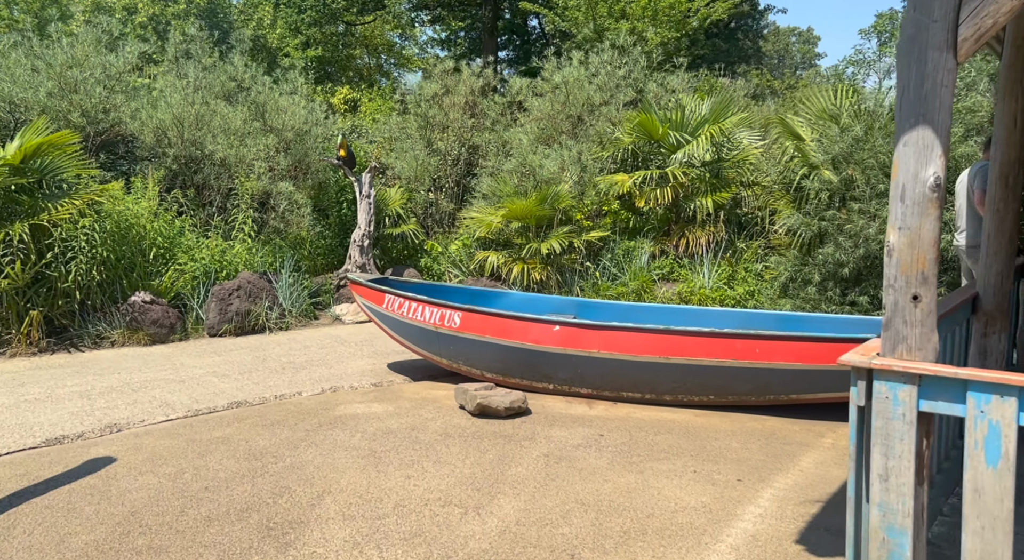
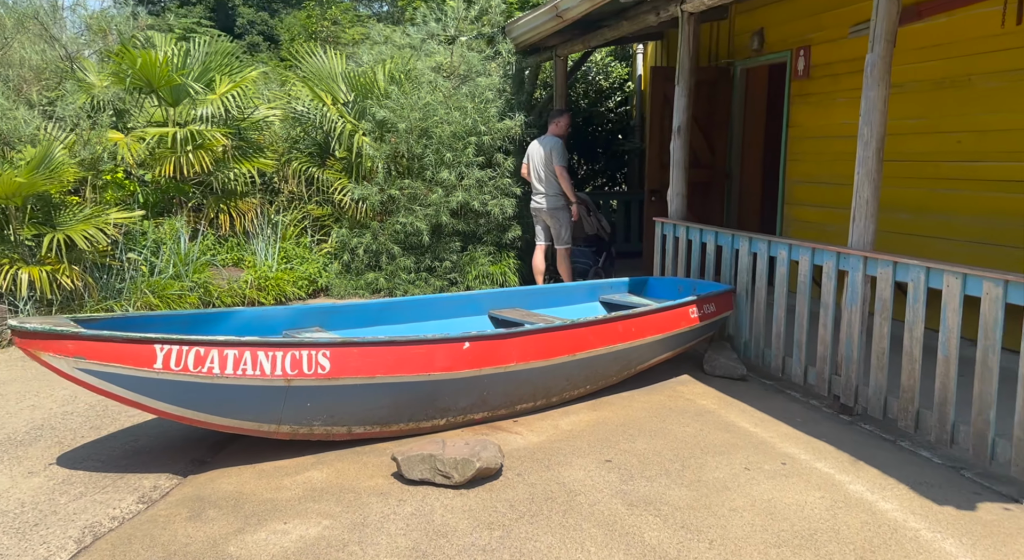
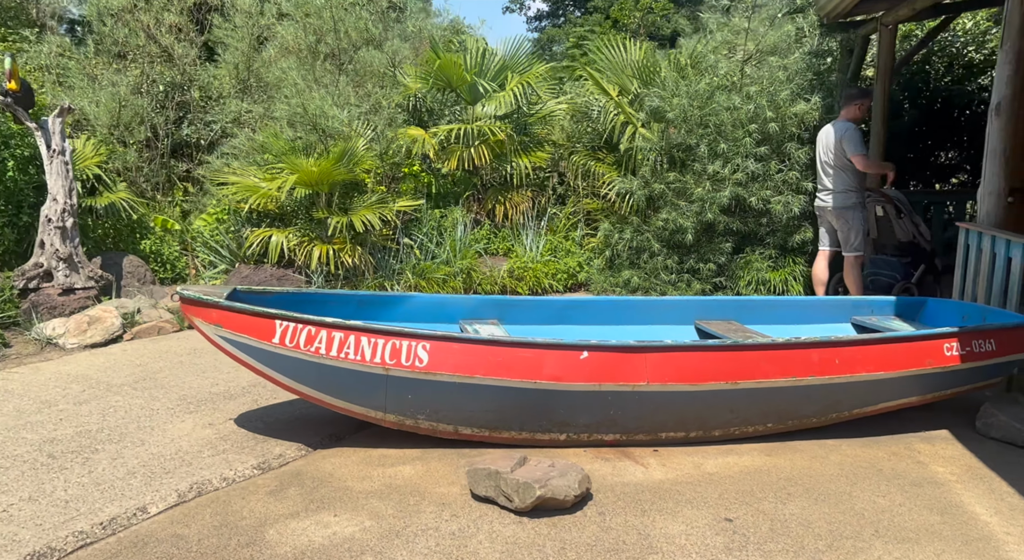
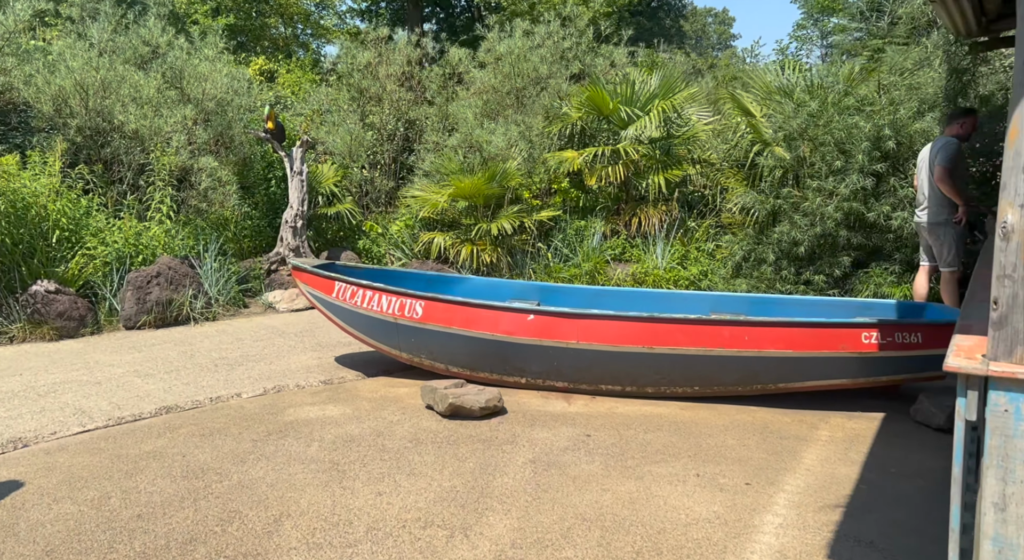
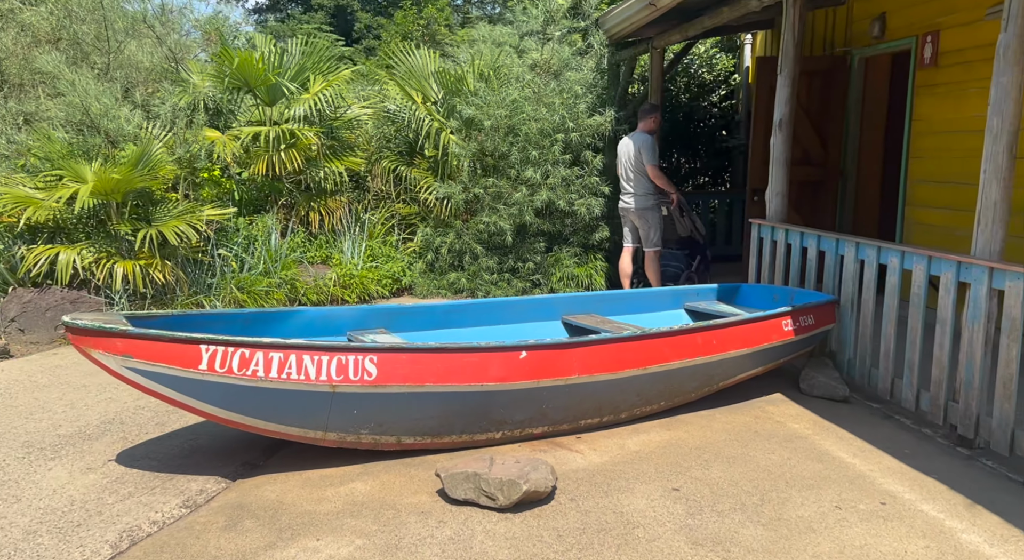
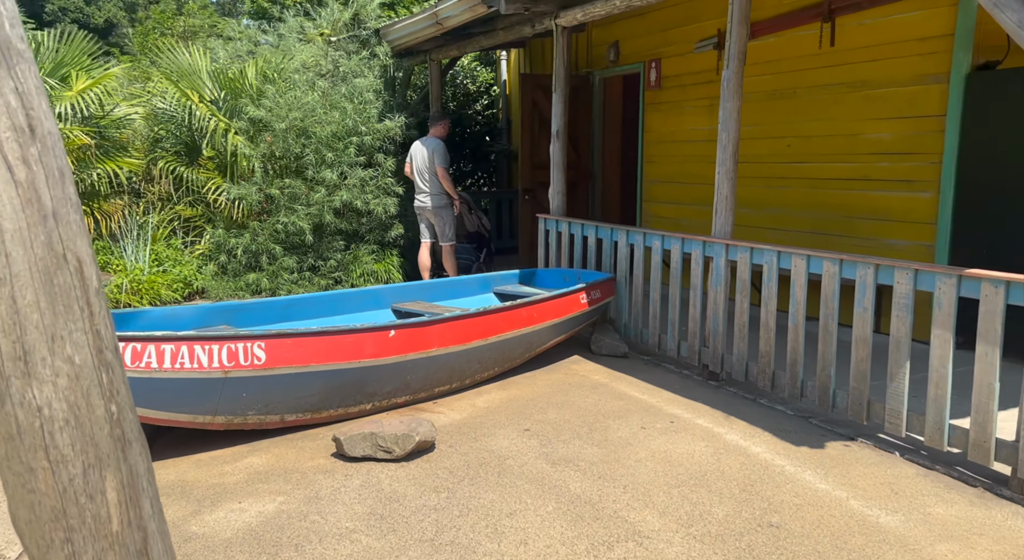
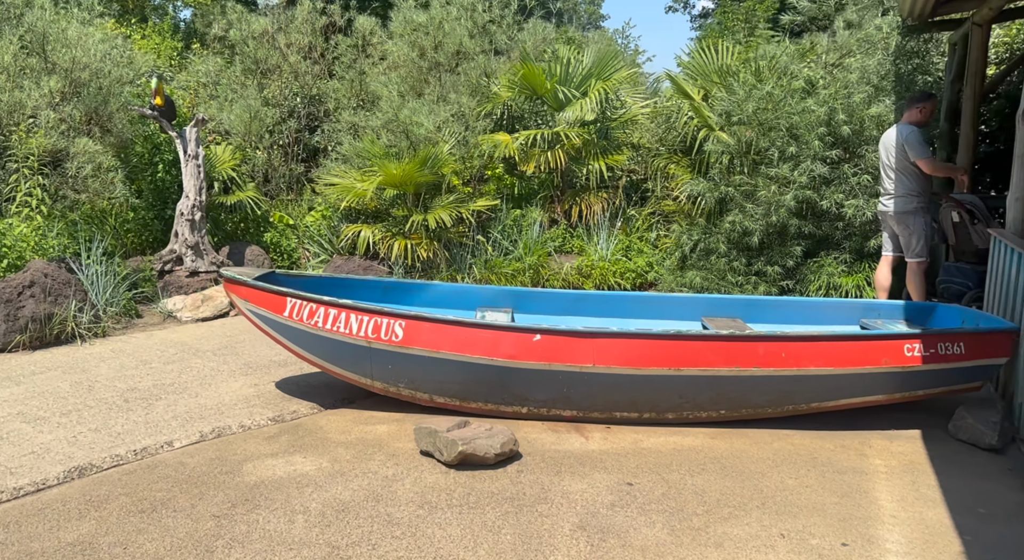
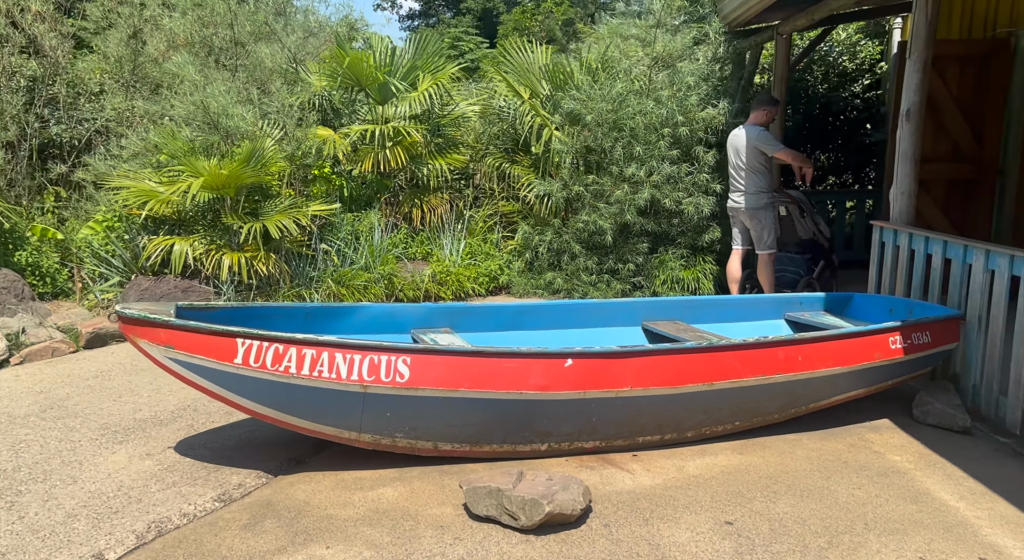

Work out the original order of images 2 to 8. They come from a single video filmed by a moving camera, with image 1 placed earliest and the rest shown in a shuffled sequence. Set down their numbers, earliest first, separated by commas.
4, 7, 3, 8, 5, 2, 6
